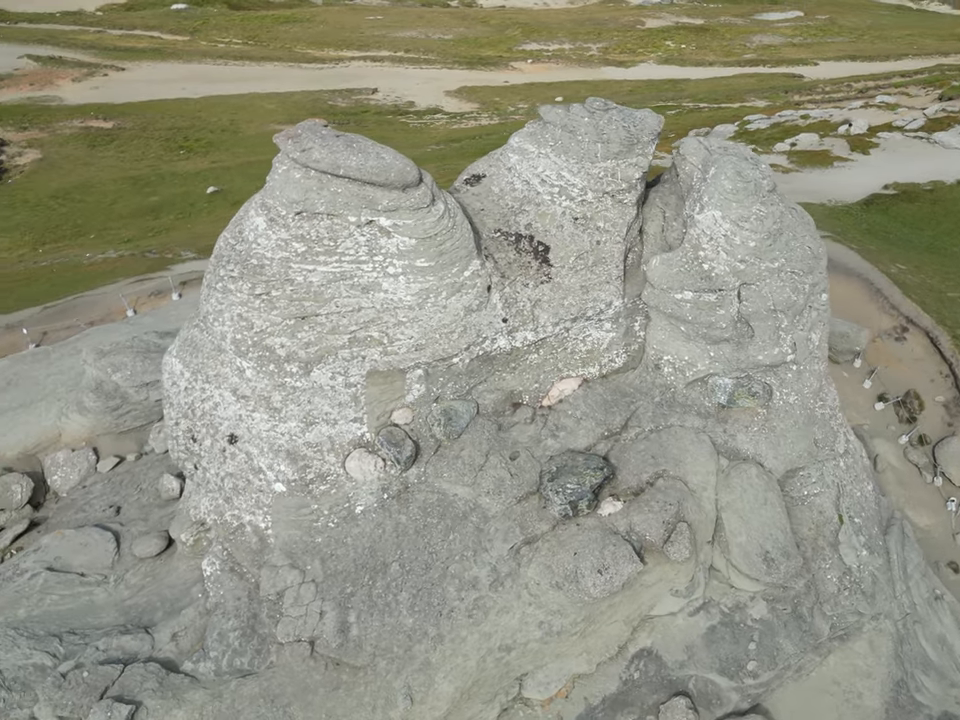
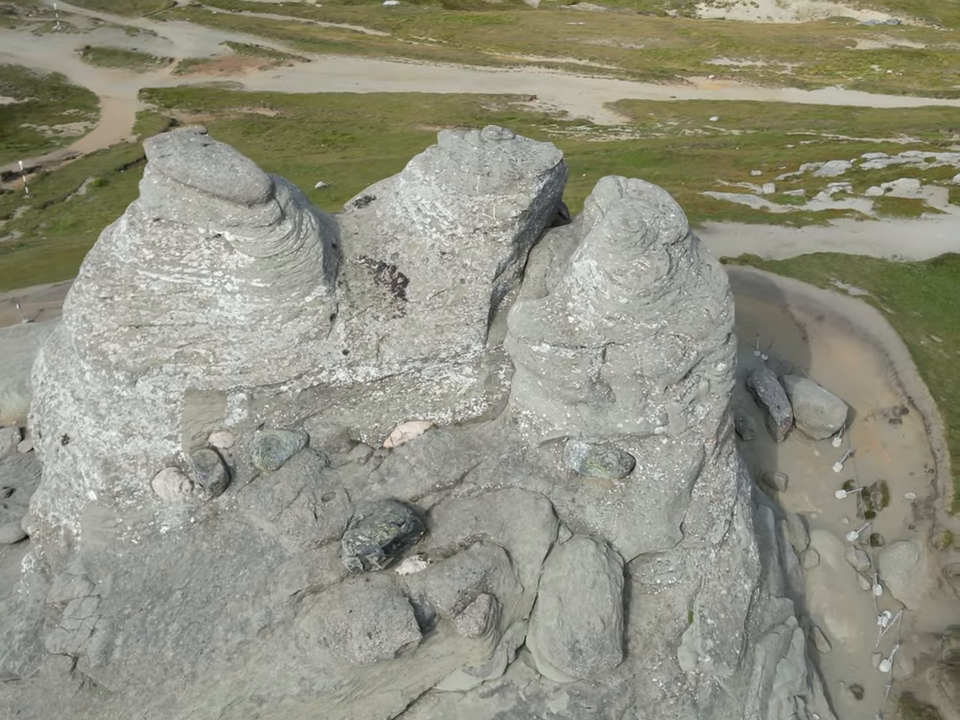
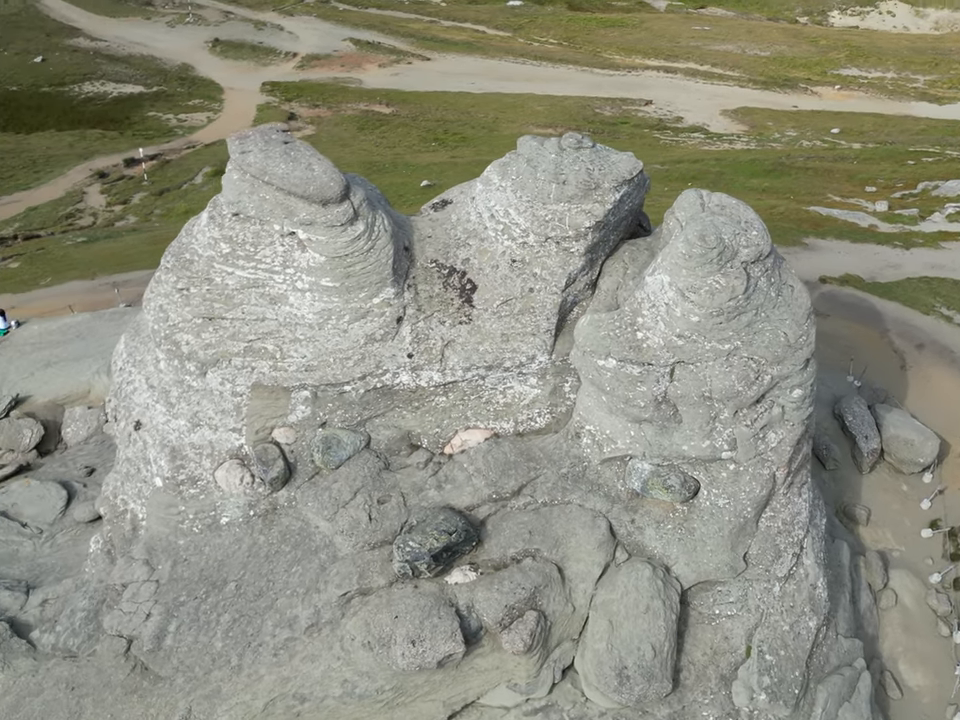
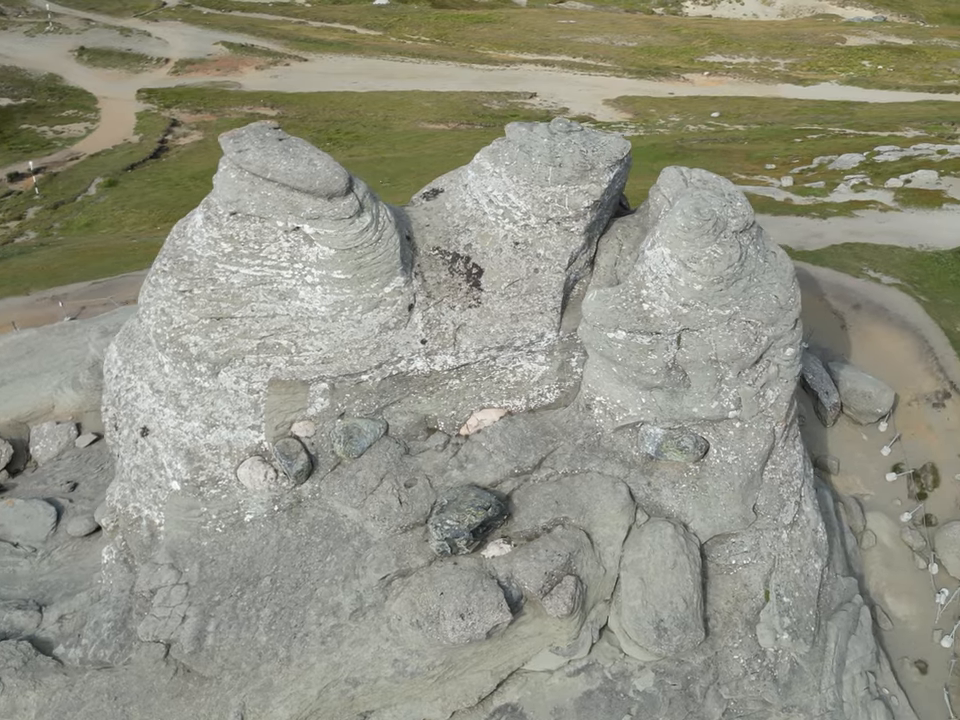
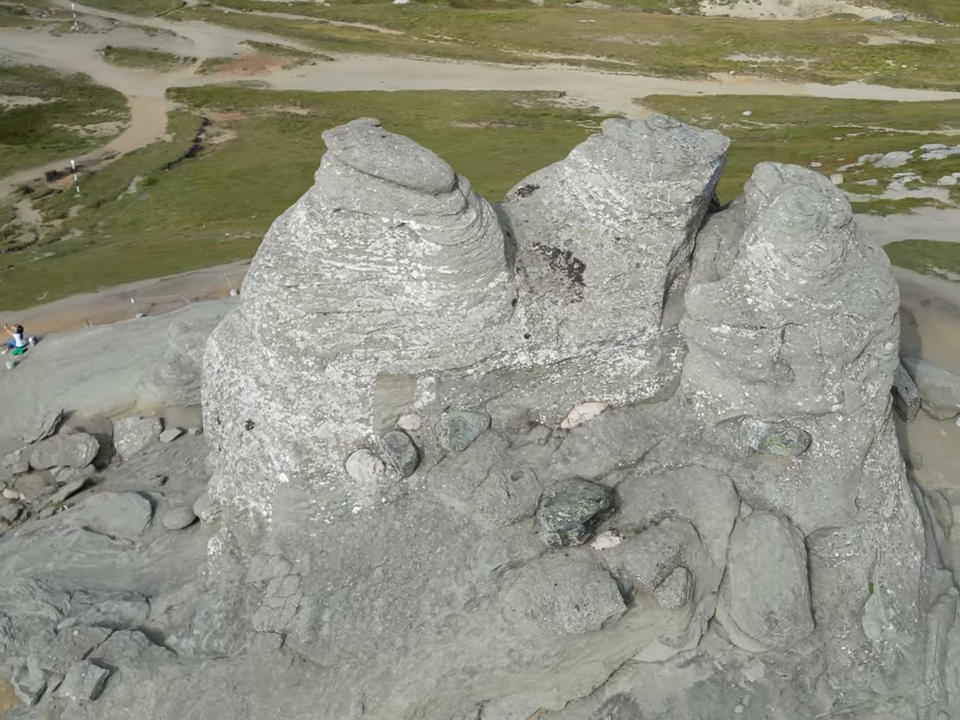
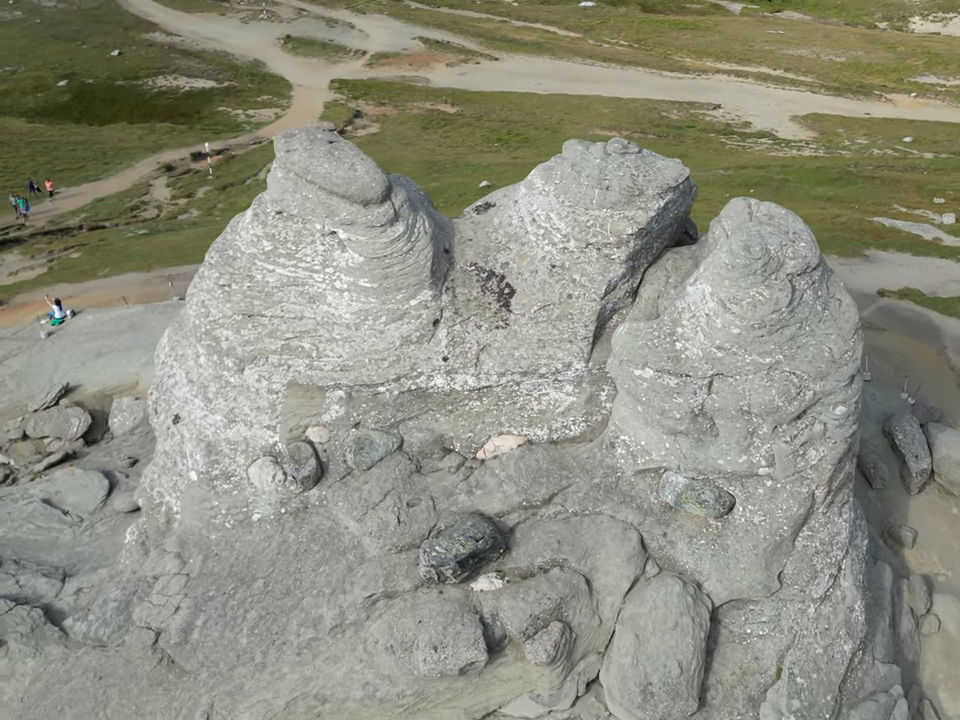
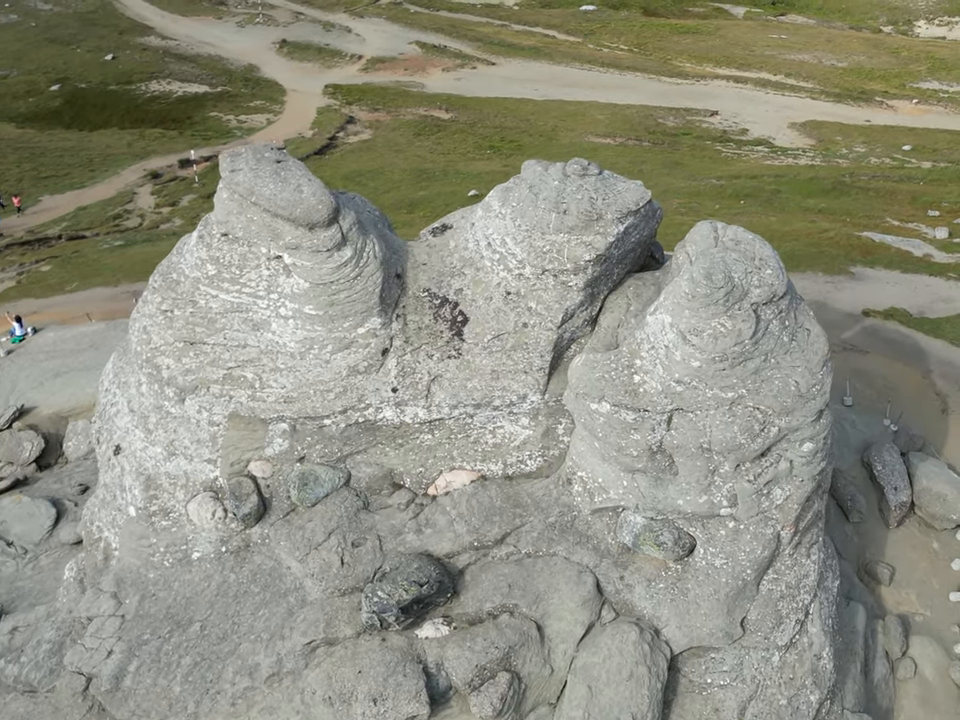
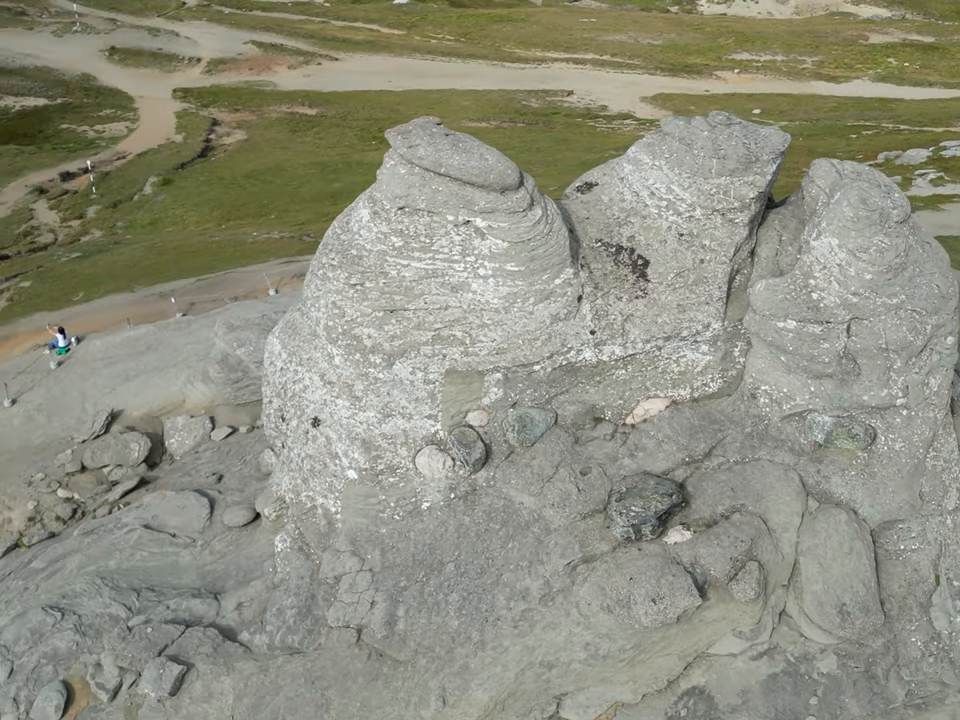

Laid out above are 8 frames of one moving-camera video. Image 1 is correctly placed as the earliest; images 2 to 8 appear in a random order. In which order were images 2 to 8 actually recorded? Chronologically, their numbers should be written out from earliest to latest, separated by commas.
8, 5, 4, 2, 3, 6, 7
